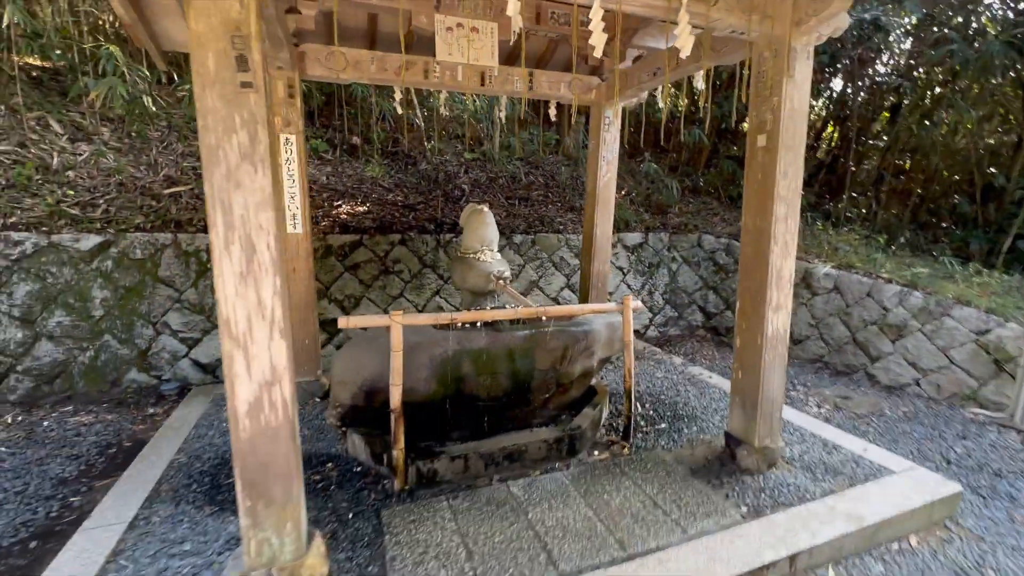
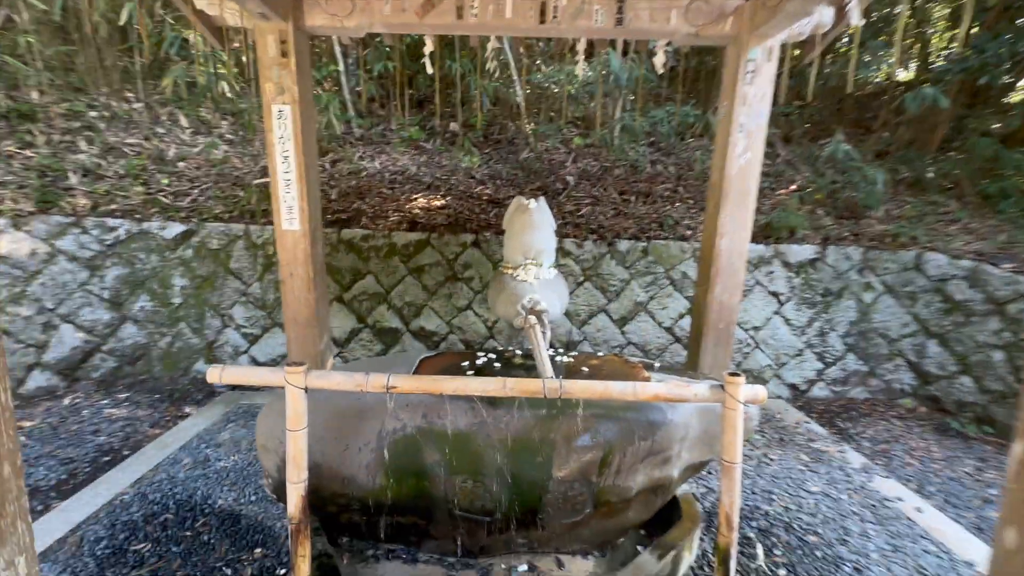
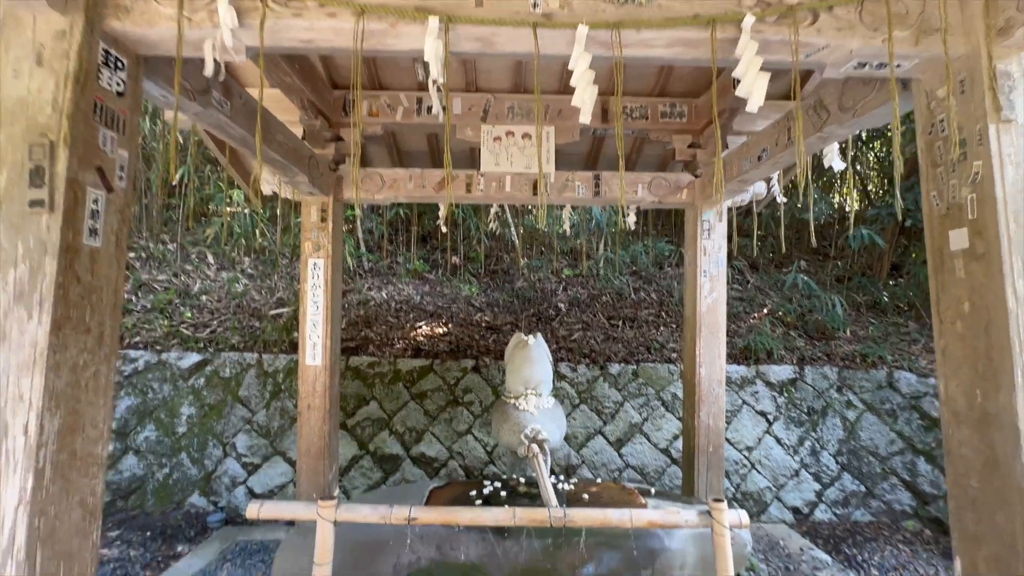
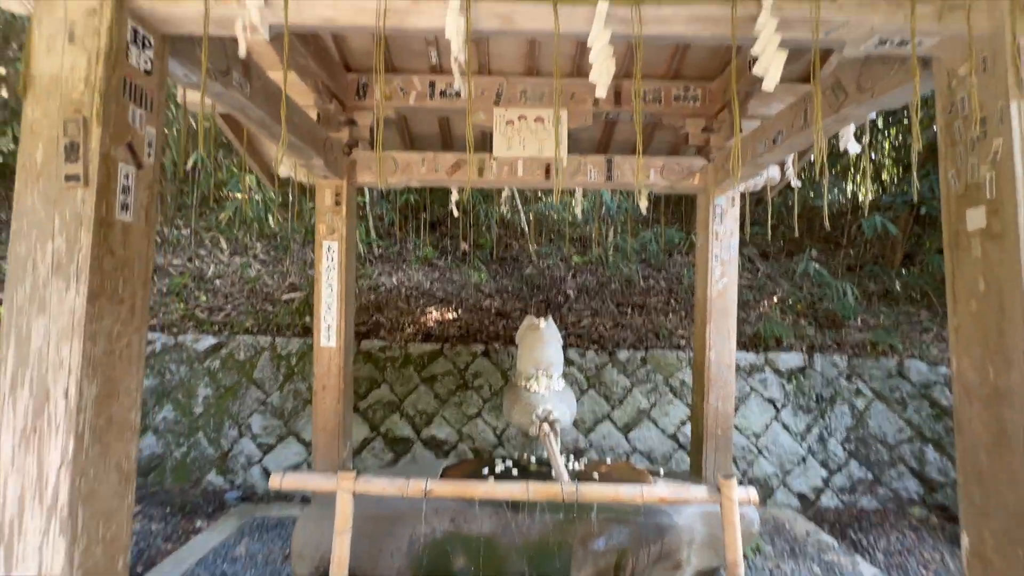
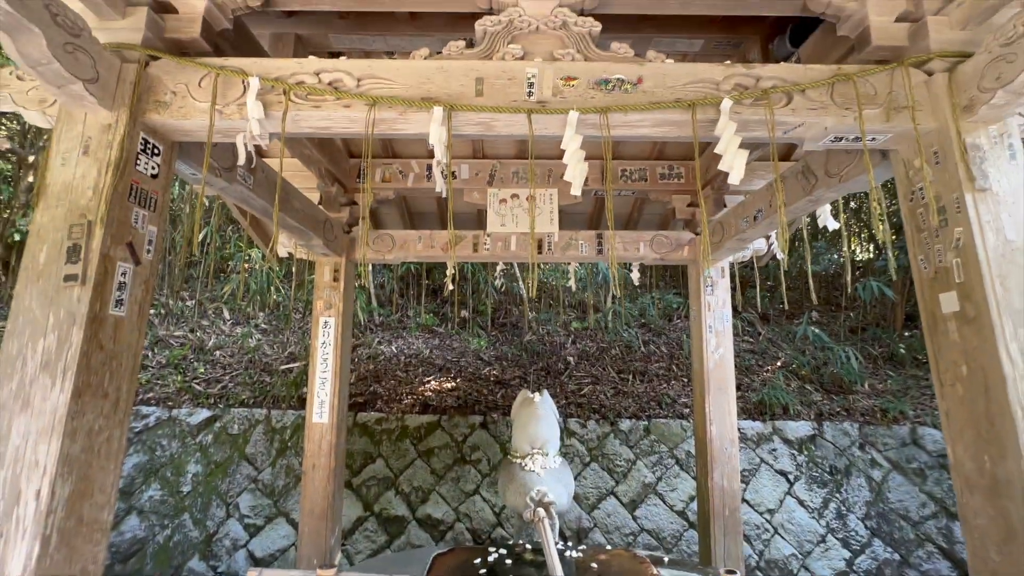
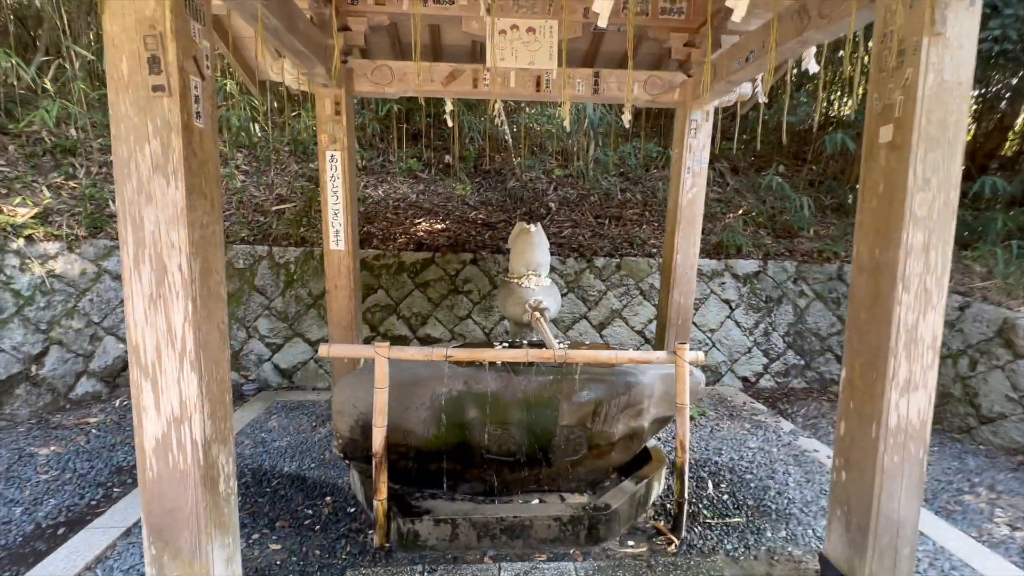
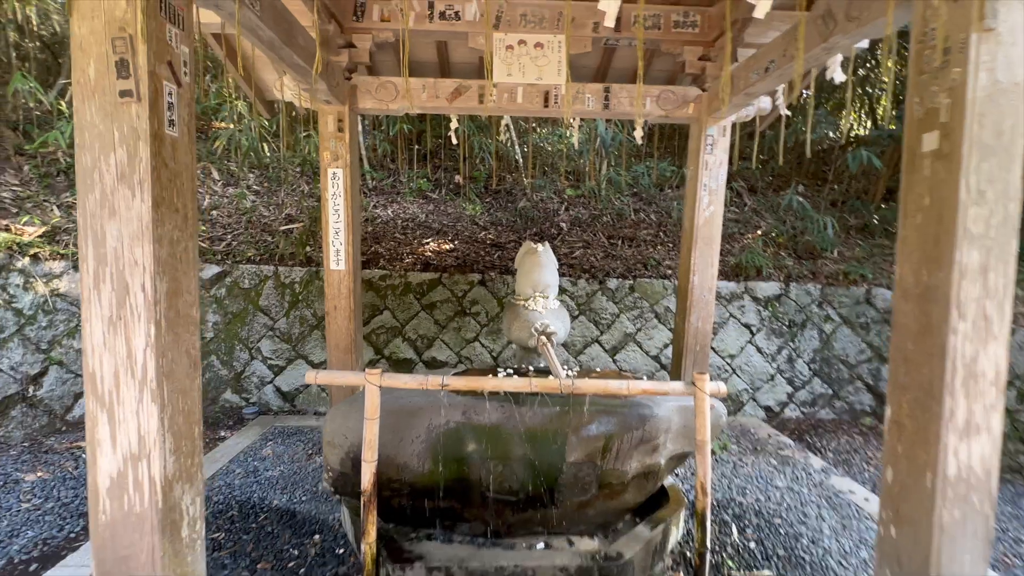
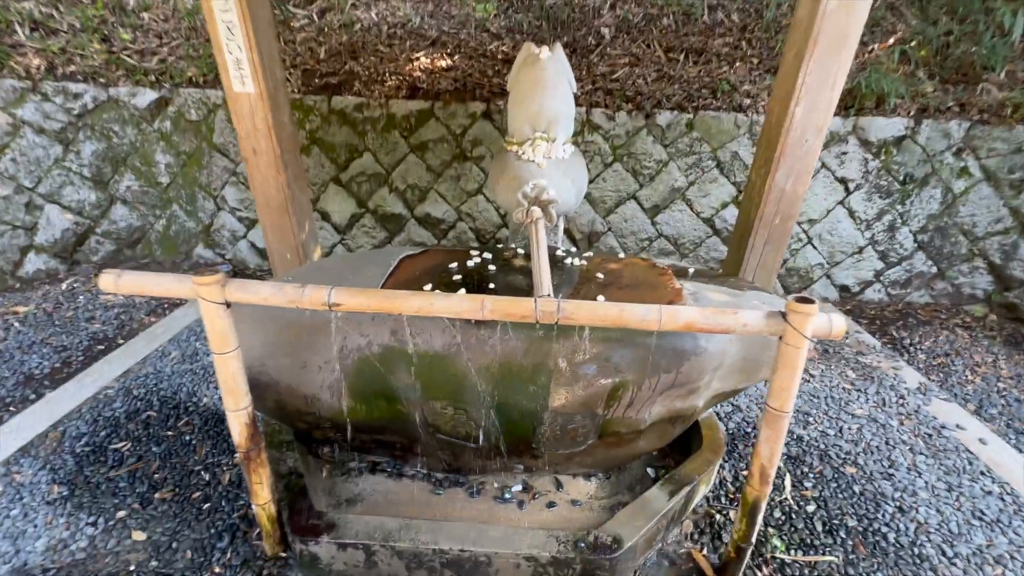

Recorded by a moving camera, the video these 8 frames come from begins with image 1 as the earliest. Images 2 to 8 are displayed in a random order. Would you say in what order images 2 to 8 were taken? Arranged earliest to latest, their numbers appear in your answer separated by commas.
6, 7, 4, 5, 3, 2, 8
